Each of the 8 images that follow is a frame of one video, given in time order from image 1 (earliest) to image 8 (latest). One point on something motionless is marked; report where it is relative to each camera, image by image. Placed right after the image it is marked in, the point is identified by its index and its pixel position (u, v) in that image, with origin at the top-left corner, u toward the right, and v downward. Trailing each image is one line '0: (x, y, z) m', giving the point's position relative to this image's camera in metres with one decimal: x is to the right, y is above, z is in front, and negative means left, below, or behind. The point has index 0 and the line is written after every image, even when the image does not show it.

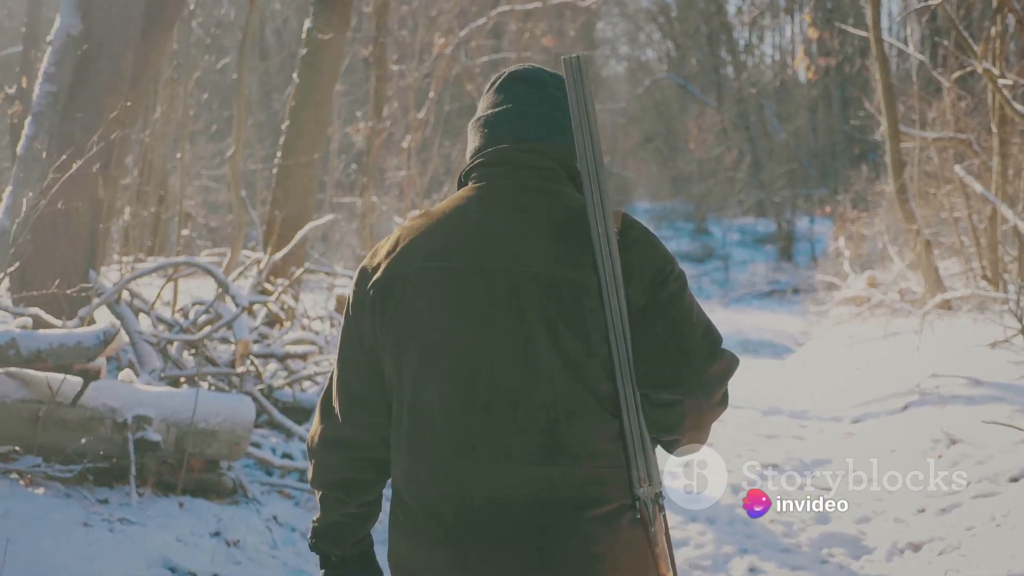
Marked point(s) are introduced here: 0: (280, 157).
0: (-2.5, +1.4, +10.1) m
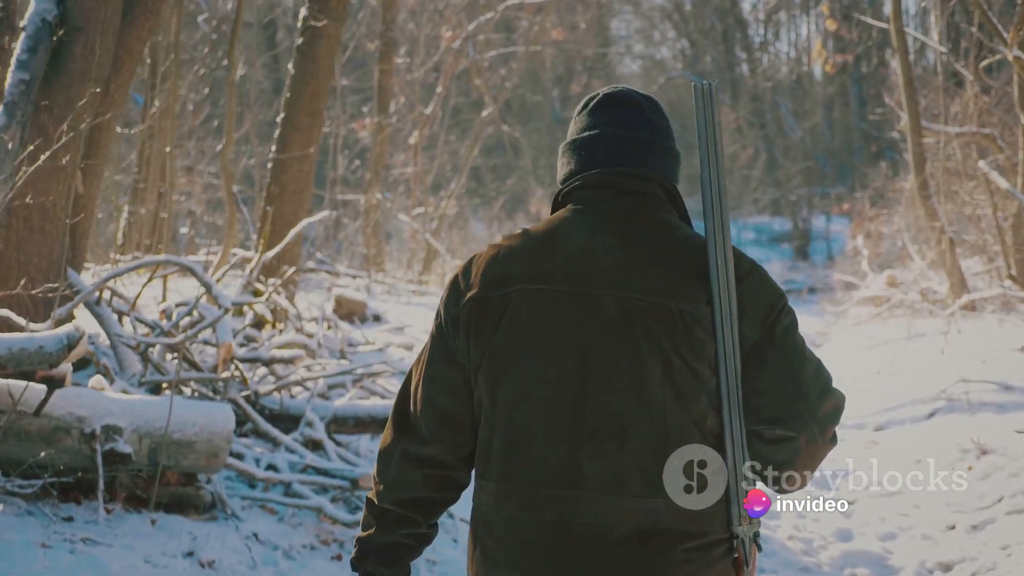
0: (-2.5, +1.4, +9.7) m
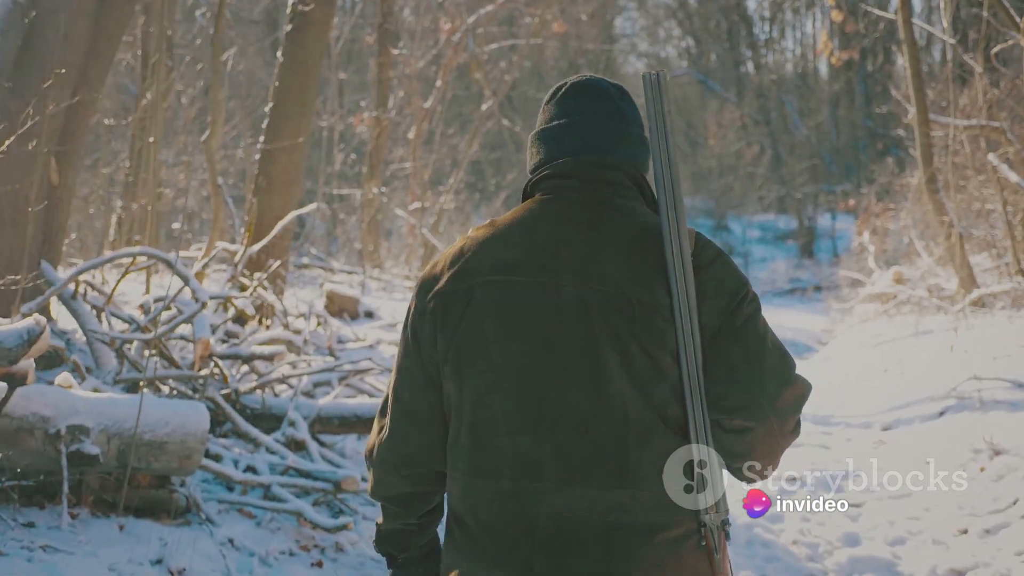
0: (-2.5, +1.5, +9.4) m
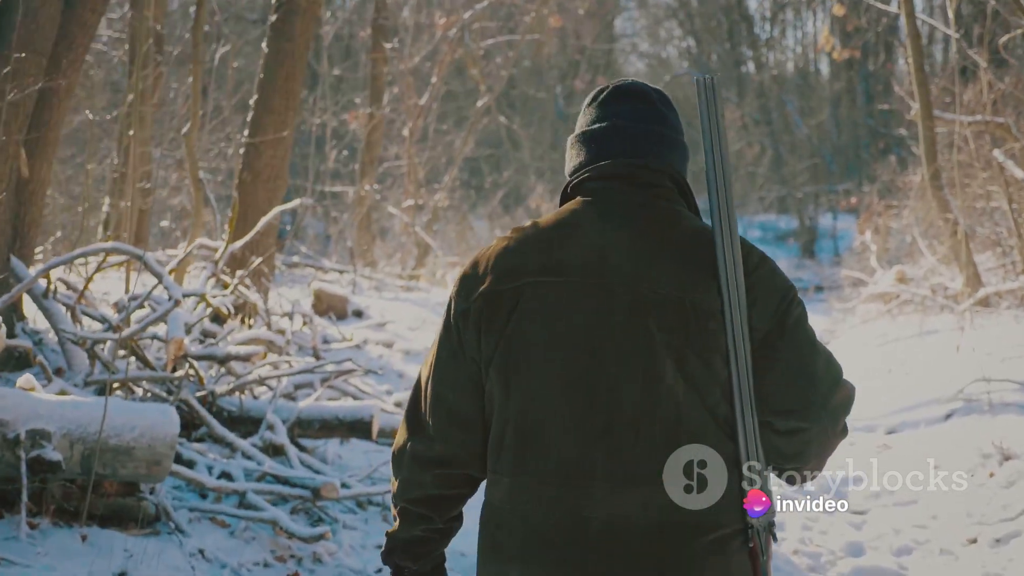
0: (-2.6, +1.5, +9.2) m
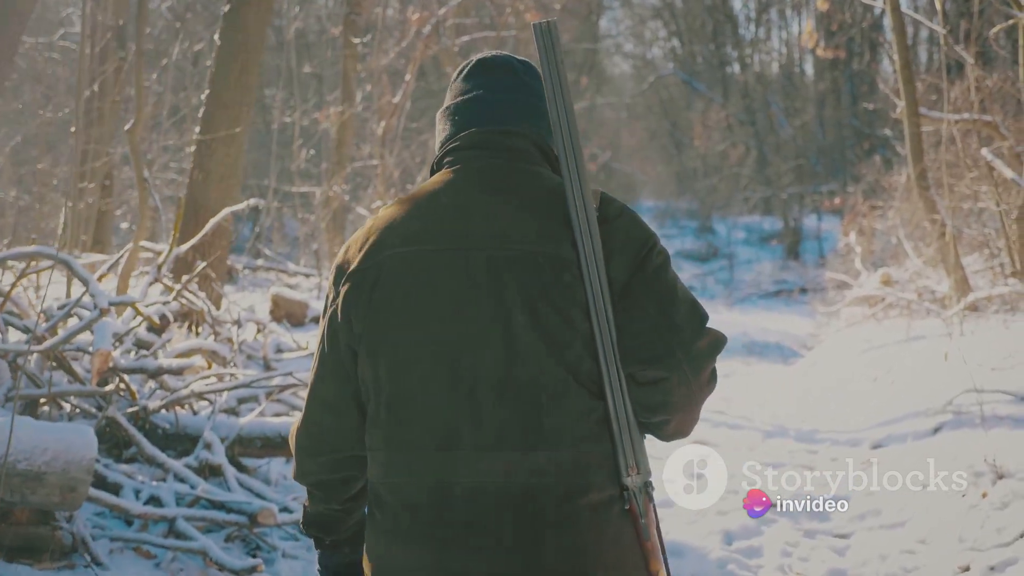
0: (-2.9, +1.5, +8.7) m
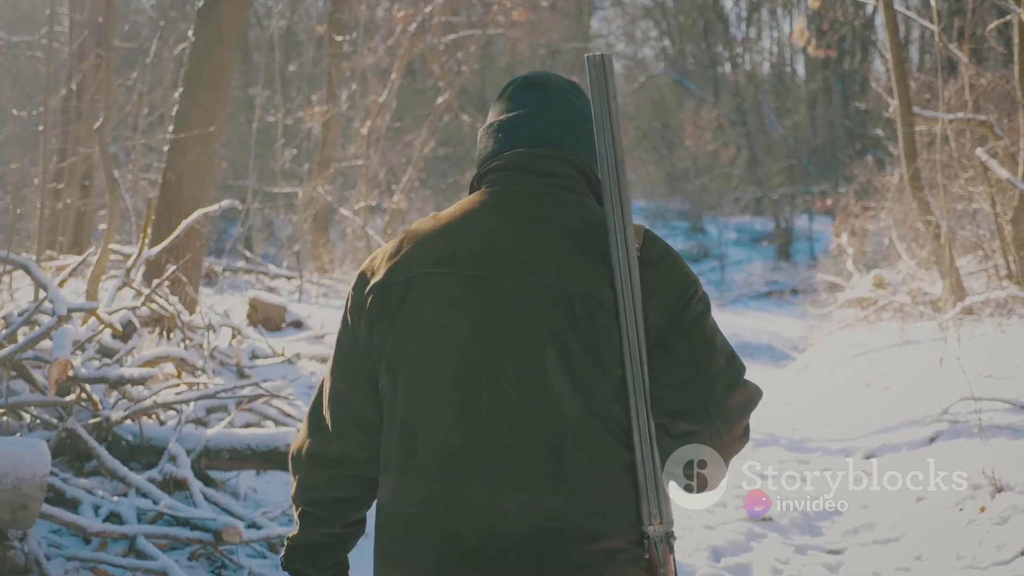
0: (-3.0, +1.4, +8.5) m
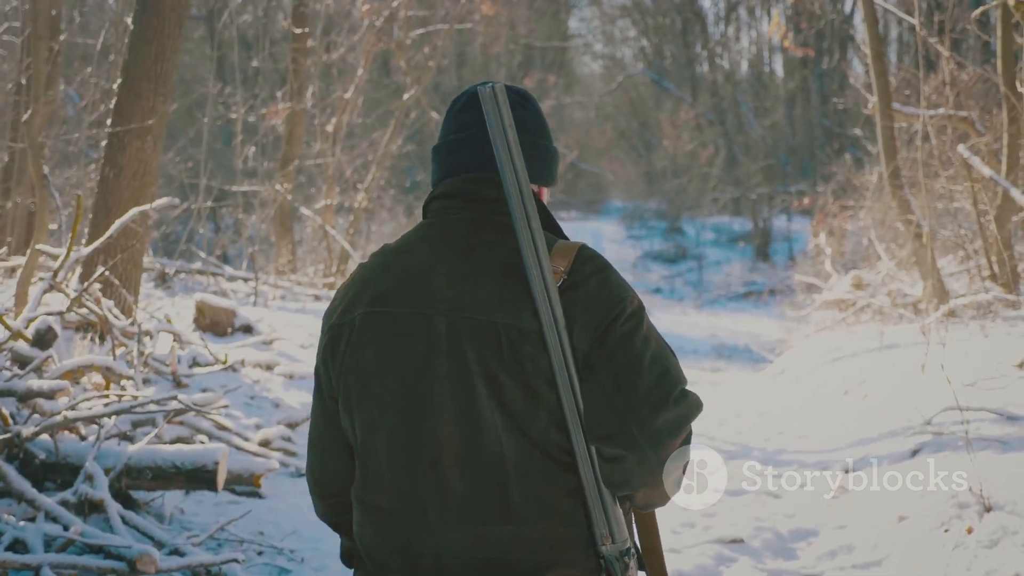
0: (-3.4, +1.4, +8.0) m
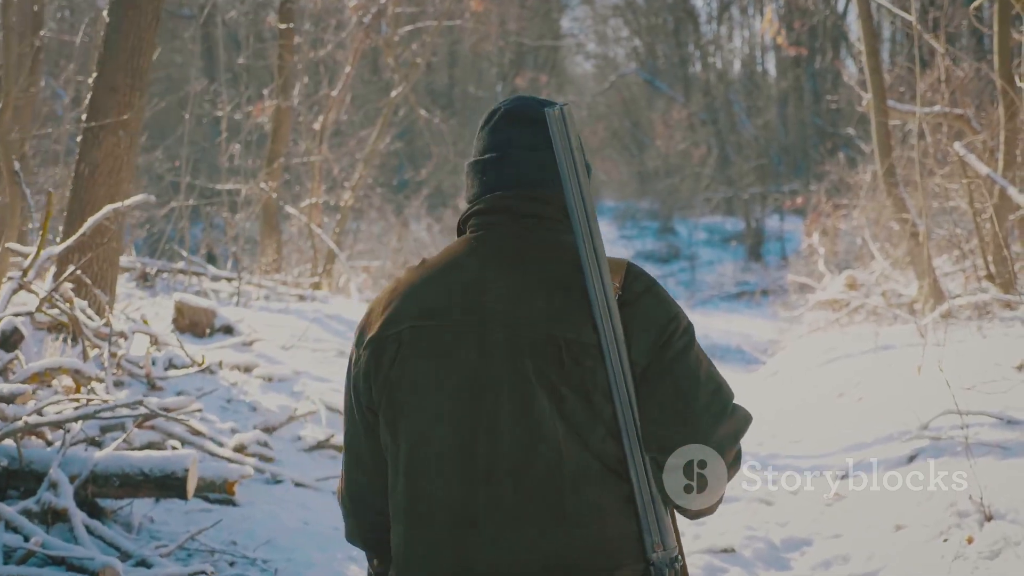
0: (-3.5, +1.4, +7.8) m
